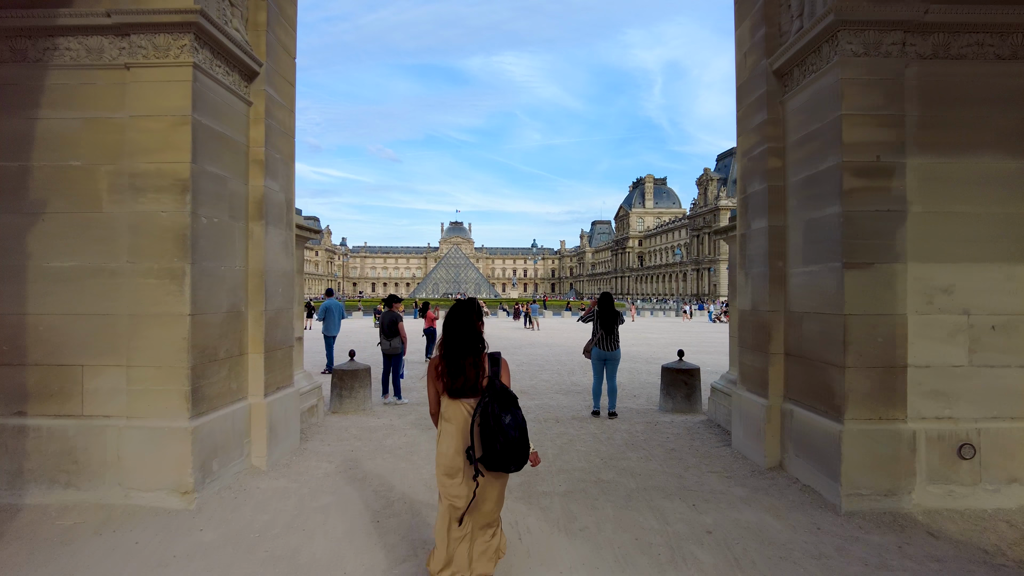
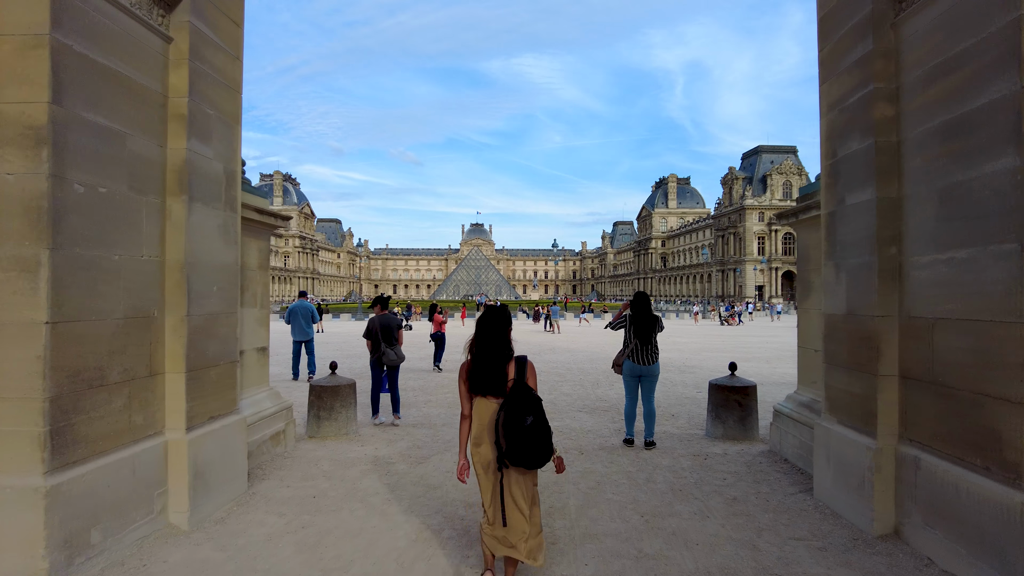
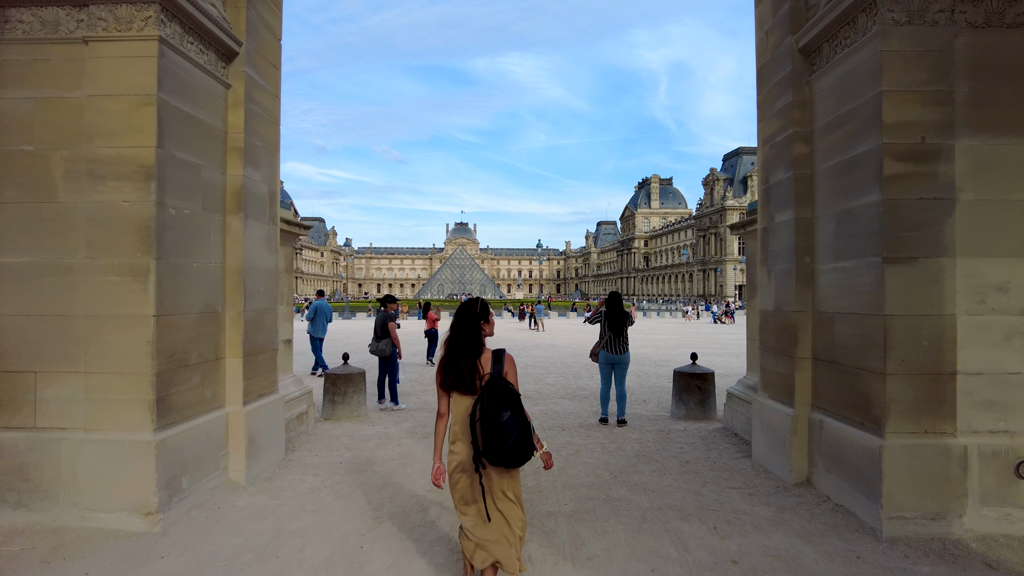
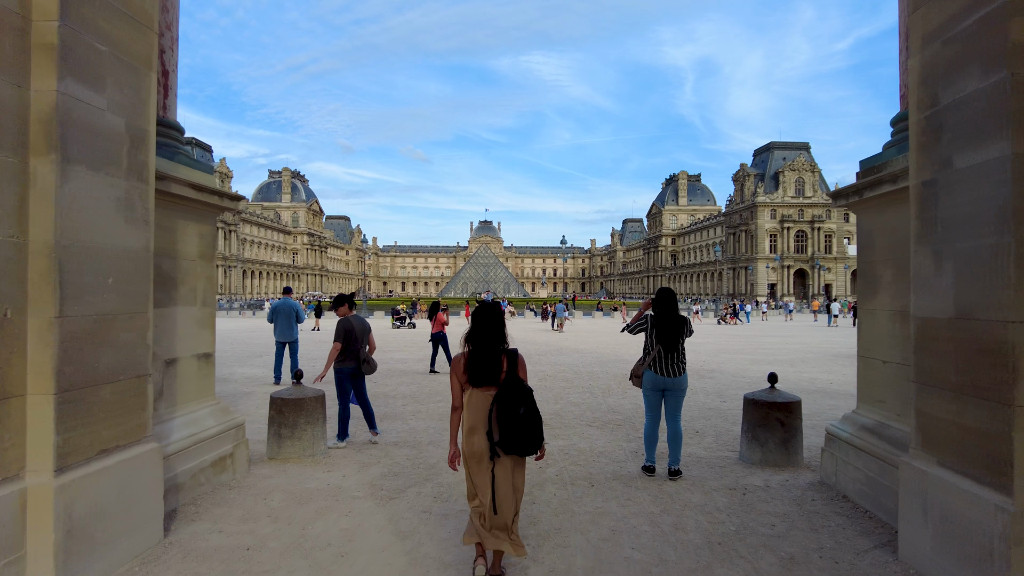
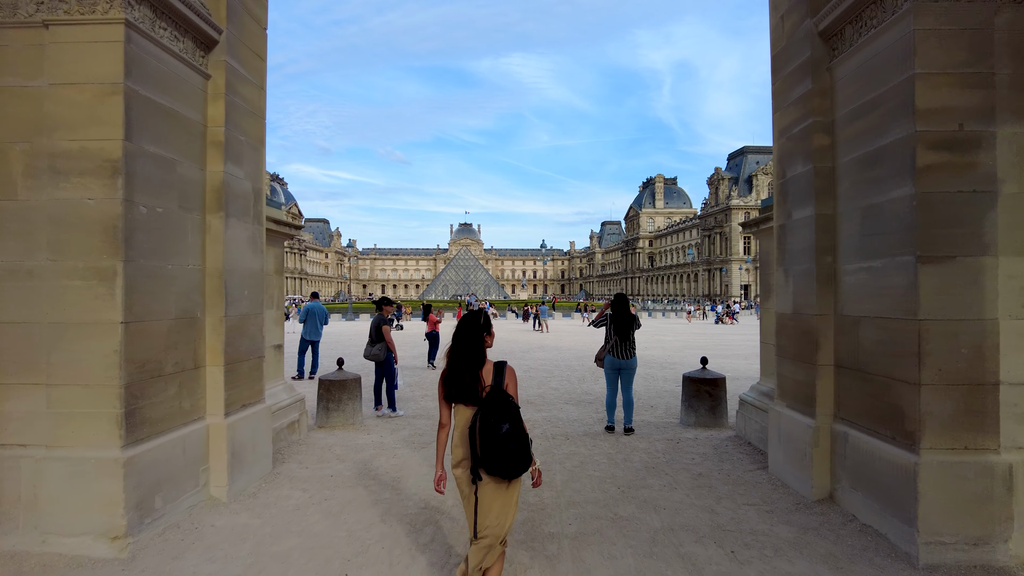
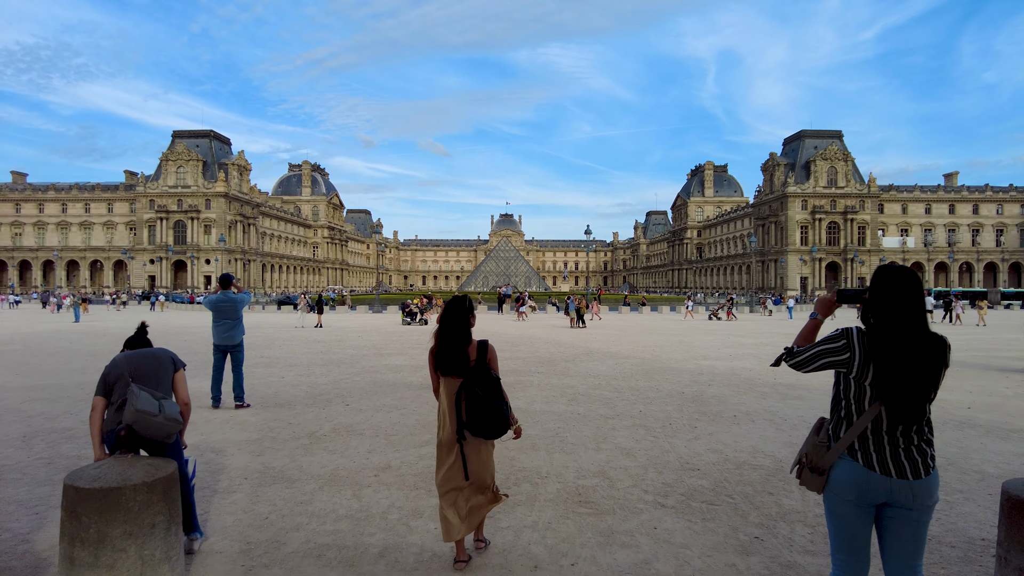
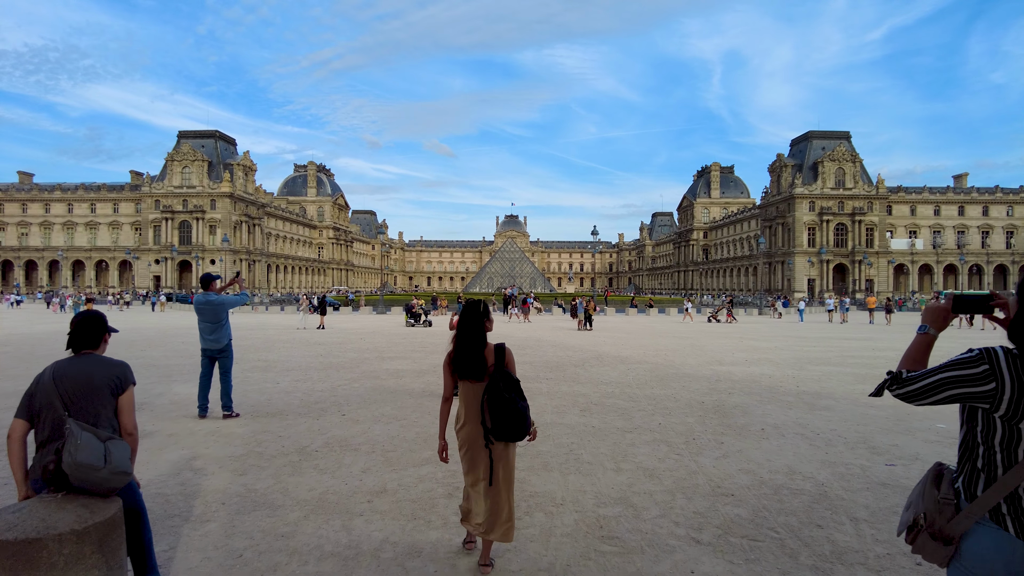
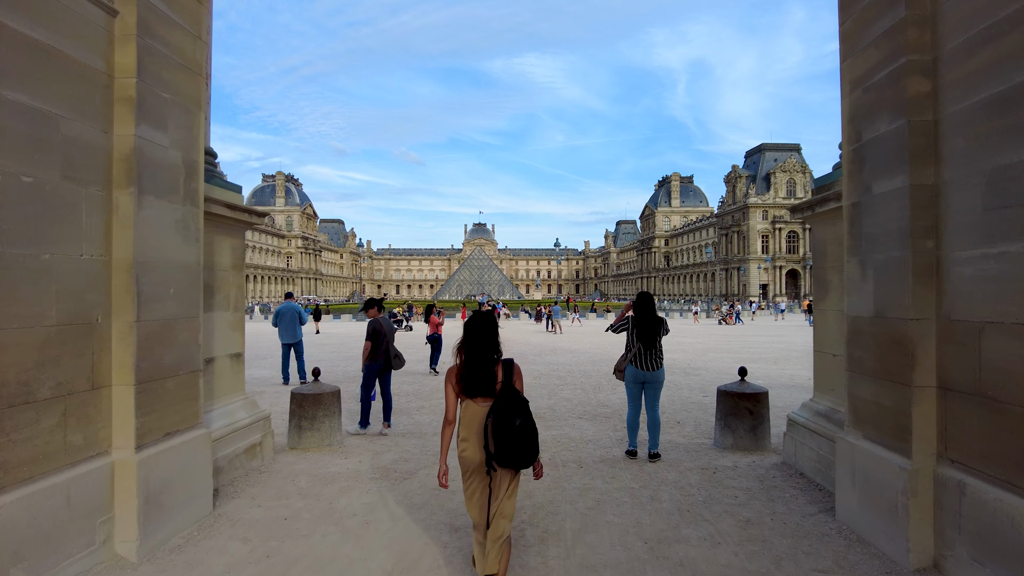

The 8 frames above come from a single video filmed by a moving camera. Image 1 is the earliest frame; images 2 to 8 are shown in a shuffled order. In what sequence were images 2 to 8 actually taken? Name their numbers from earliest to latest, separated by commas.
3, 5, 2, 8, 4, 6, 7
